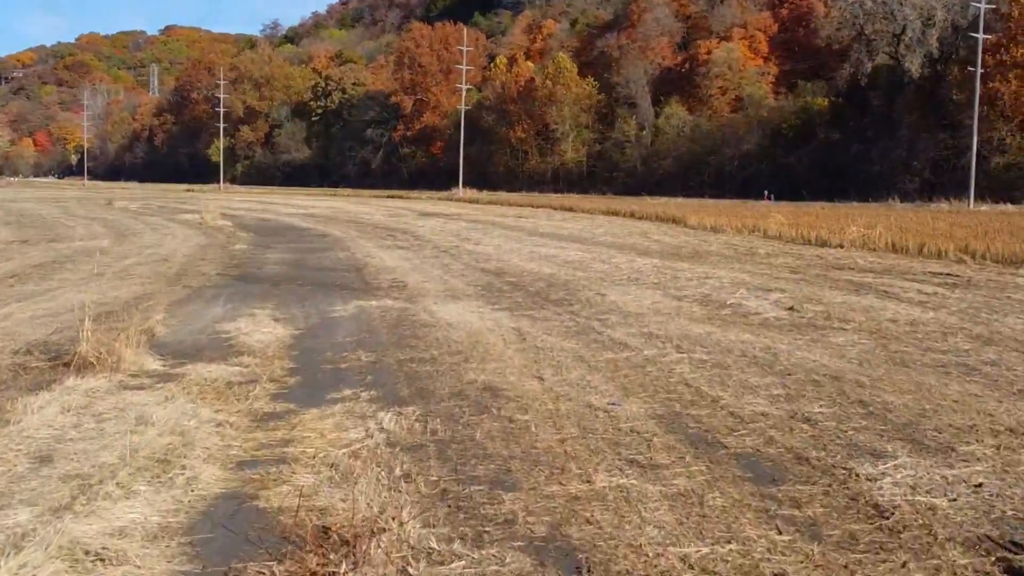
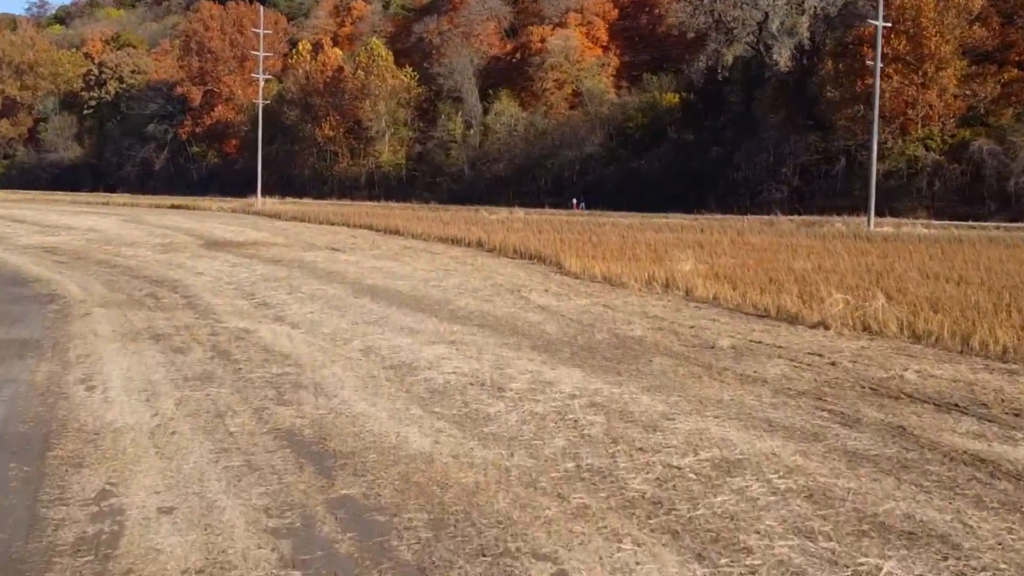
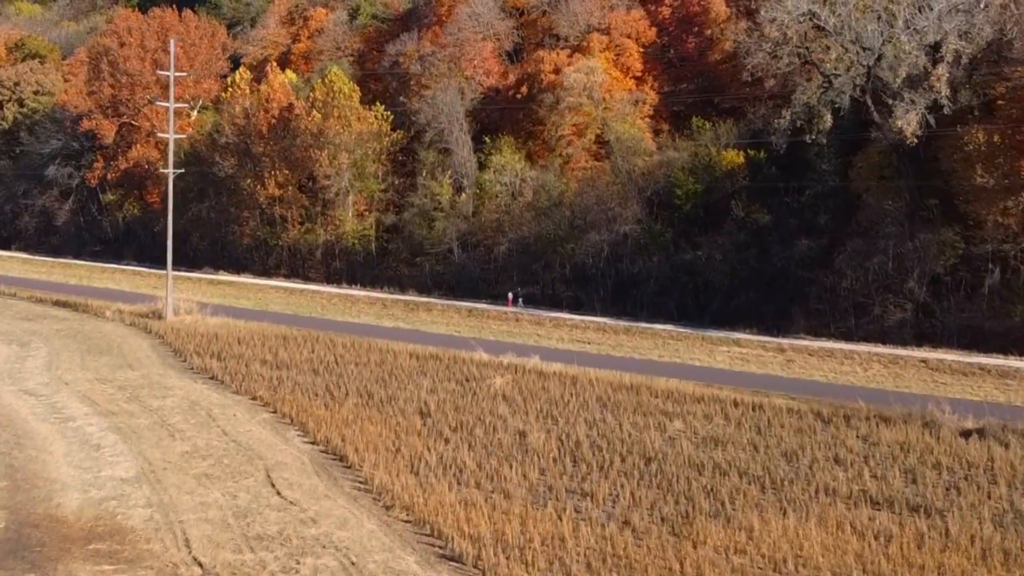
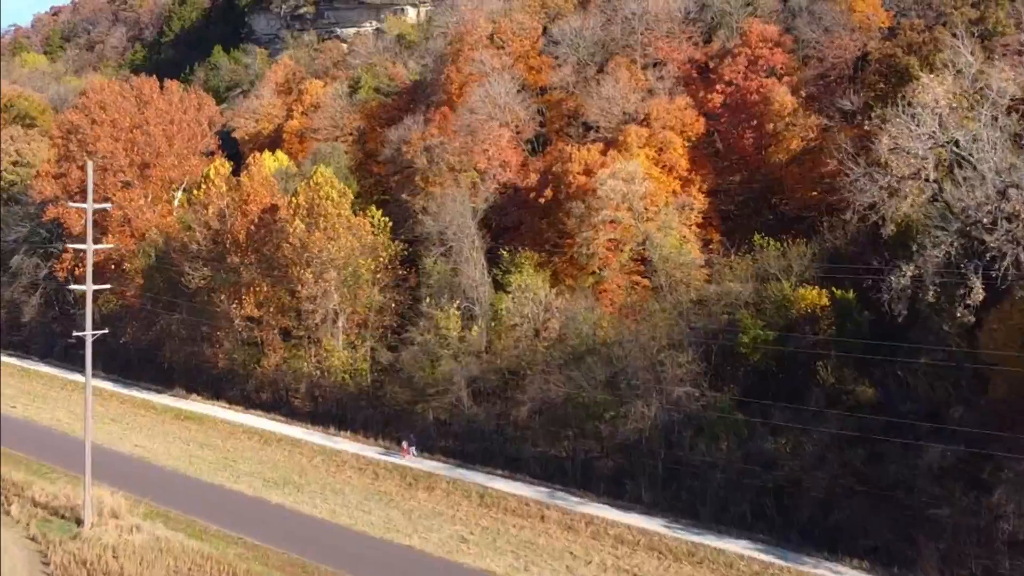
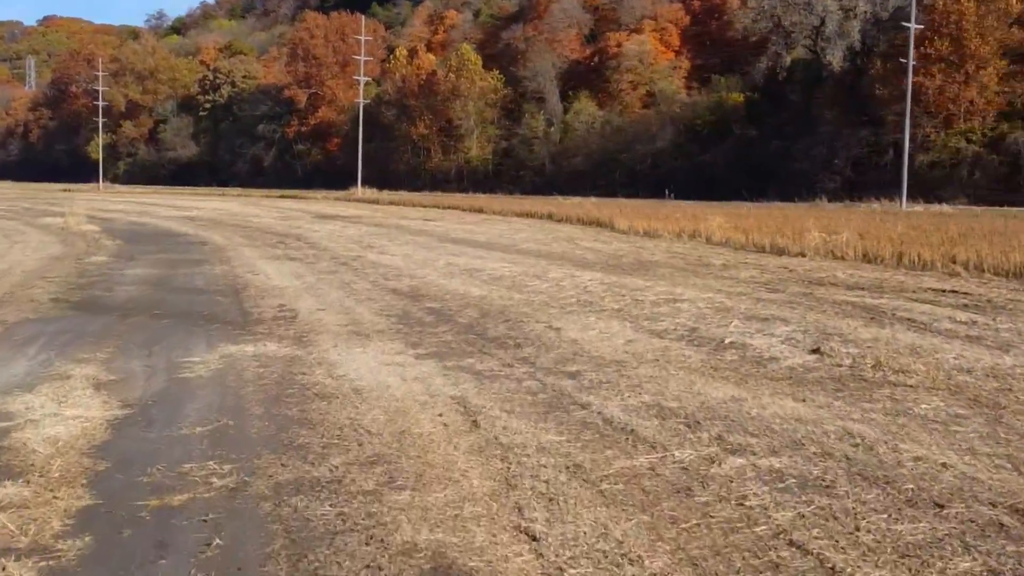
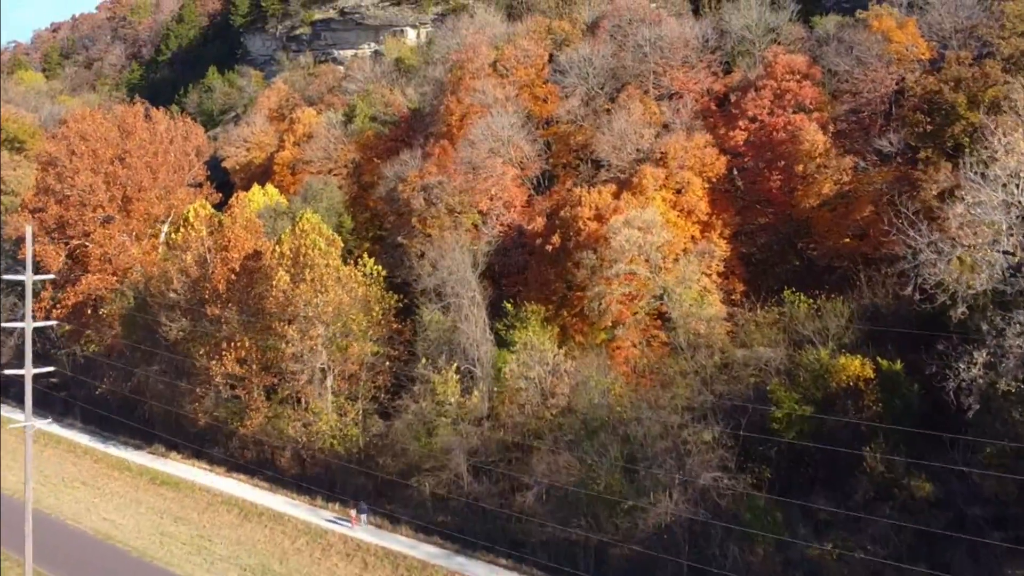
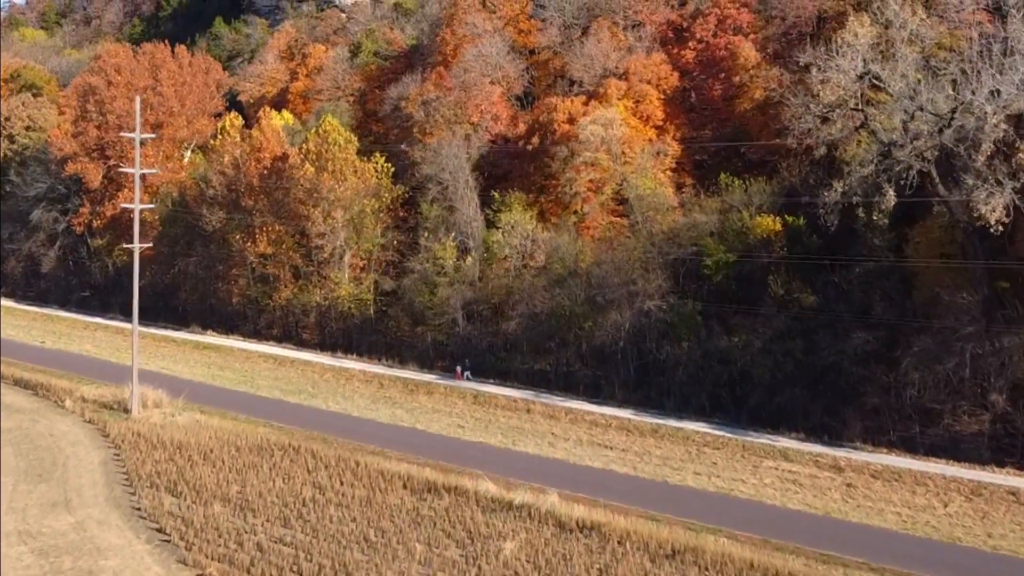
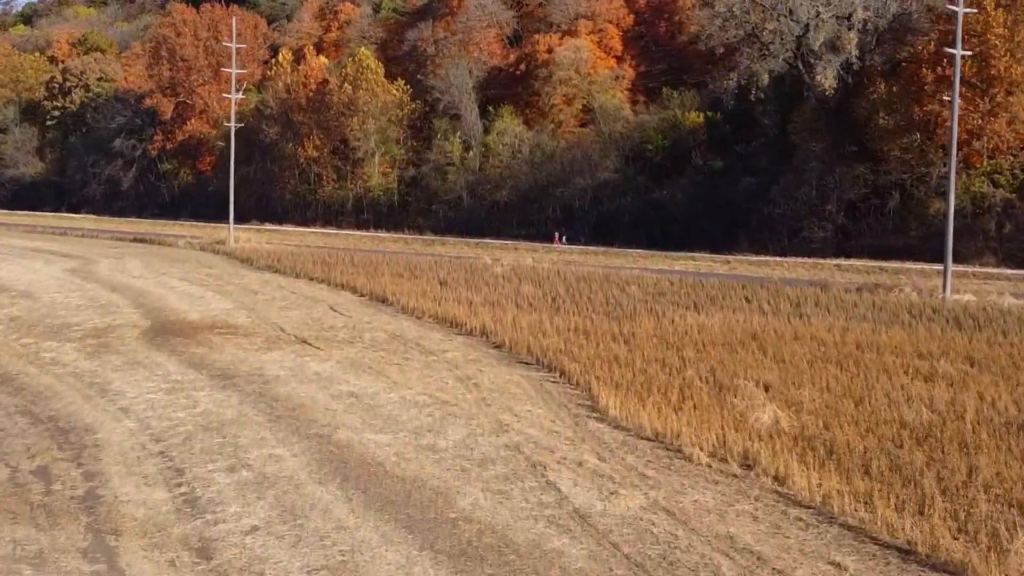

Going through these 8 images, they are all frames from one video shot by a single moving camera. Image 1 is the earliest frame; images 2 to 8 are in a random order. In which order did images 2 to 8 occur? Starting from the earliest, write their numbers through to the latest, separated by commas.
5, 2, 8, 3, 7, 4, 6
